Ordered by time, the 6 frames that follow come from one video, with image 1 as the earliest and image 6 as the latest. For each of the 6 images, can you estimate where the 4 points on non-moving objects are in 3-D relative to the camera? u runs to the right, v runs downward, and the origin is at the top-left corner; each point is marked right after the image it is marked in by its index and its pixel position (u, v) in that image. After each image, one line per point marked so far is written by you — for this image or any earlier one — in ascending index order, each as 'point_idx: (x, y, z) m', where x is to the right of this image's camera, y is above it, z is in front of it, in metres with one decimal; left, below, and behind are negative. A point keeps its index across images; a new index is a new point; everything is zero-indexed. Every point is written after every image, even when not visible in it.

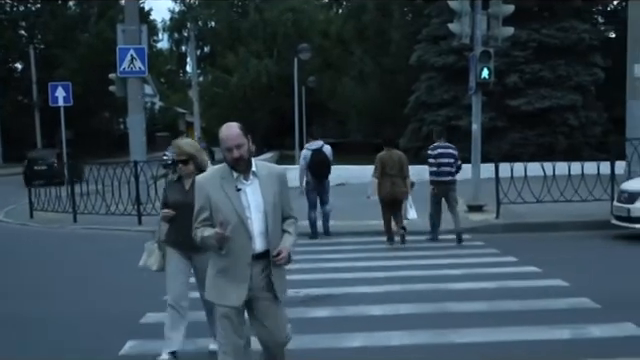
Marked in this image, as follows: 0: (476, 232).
0: (+3.4, -1.0, +14.3) m
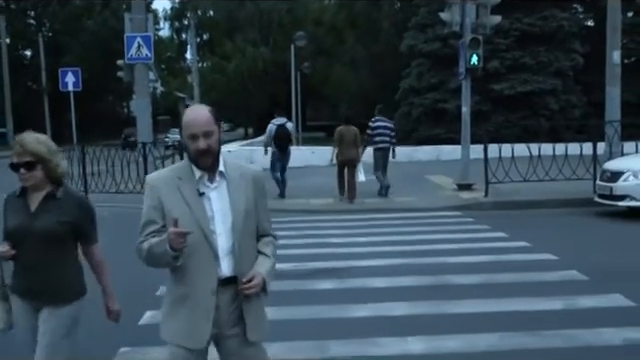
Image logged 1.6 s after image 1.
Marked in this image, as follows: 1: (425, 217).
0: (+3.2, -0.6, +14.9) m
1: (+2.3, -0.7, +14.5) m
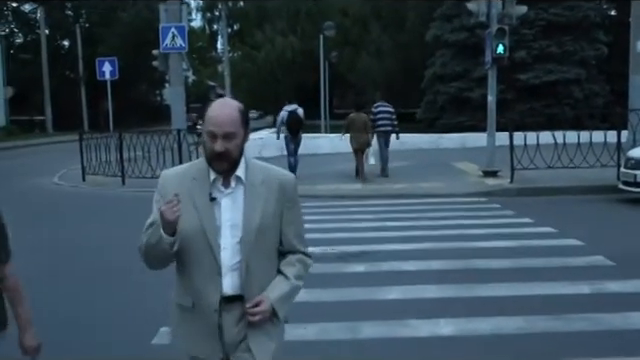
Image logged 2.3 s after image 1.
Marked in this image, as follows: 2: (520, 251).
0: (+3.8, -0.3, +15.1) m
1: (+2.9, -0.4, +14.8) m
2: (+3.5, -1.2, +11.4) m
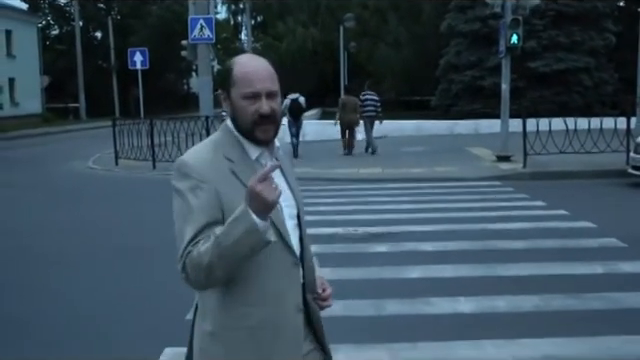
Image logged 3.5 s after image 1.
0: (+4.3, 0.0, +15.7) m
1: (+3.3, -0.1, +15.4) m
2: (+3.8, -1.0, +12.0) m
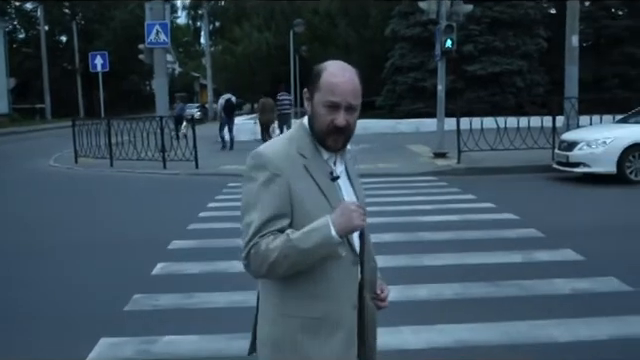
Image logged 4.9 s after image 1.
0: (+3.2, +0.1, +16.6) m
1: (+2.2, 0.0, +16.3) m
2: (+2.8, -0.9, +12.9) m
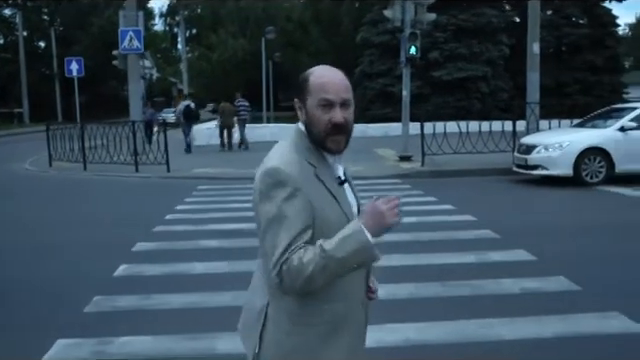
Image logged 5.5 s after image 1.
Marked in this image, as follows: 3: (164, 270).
0: (+2.5, +0.1, +17.0) m
1: (+1.5, -0.1, +16.7) m
2: (+2.1, -0.9, +13.3) m
3: (-2.5, -1.4, +10.9) m
